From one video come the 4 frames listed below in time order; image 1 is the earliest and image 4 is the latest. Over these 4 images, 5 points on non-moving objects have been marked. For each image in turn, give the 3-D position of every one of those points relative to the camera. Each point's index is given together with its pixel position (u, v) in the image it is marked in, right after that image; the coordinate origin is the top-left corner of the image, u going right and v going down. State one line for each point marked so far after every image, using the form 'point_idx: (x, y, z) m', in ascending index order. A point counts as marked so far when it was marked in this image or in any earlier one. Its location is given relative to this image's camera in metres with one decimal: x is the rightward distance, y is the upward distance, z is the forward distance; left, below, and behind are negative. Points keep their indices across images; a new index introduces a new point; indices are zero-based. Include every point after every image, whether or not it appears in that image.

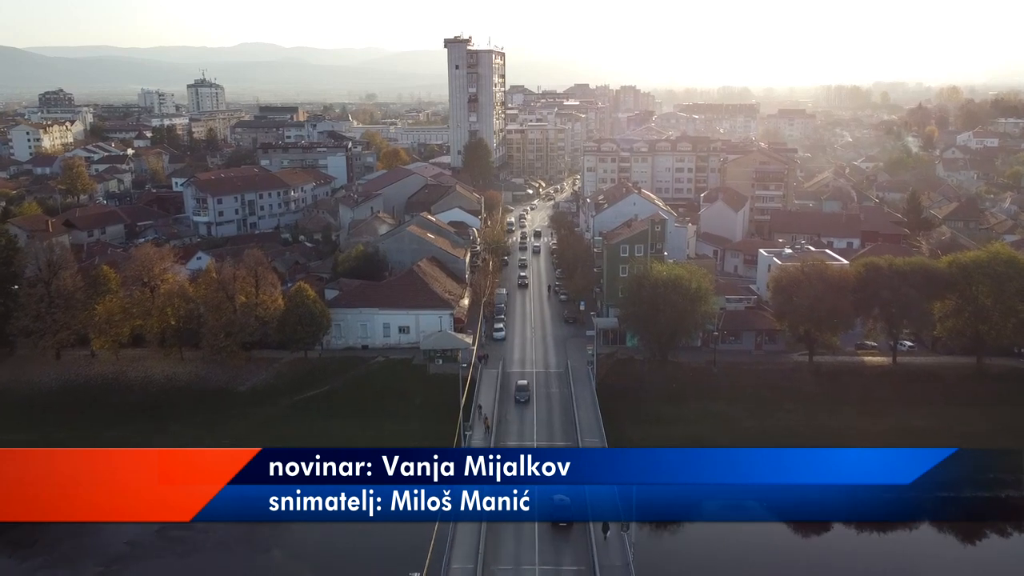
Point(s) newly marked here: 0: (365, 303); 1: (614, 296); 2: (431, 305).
0: (-2.2, -0.2, +17.6) m
1: (+1.6, -0.1, +18.7) m
2: (-1.2, -0.3, +17.5) m
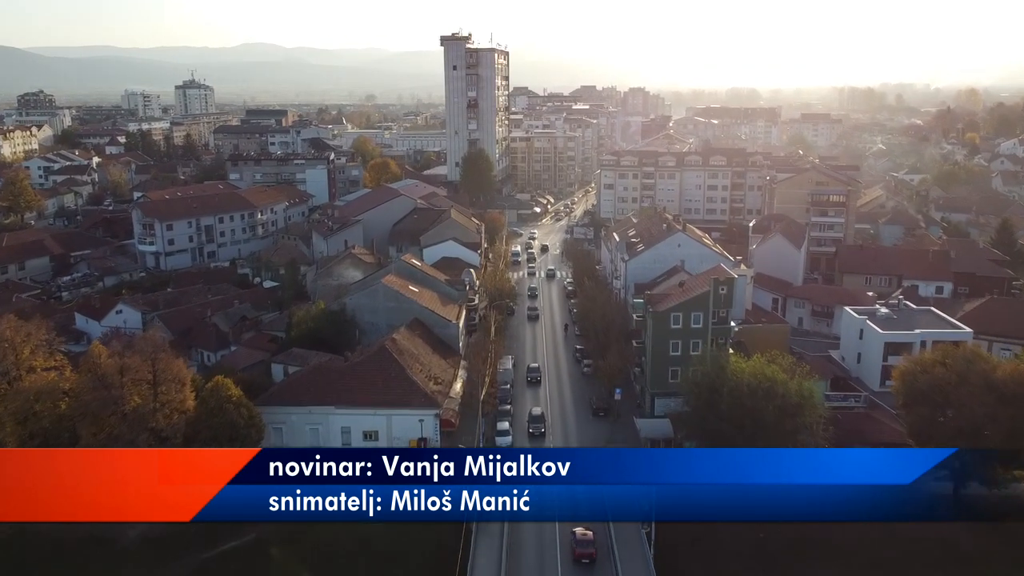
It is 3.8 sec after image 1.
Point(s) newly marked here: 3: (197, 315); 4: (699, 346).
0: (-2.1, -1.2, +12.5) m
1: (+1.7, -1.1, +13.6) m
2: (-1.1, -1.2, +12.5) m
3: (-5.0, -0.5, +18.7) m
4: (+2.2, -0.7, +13.6) m
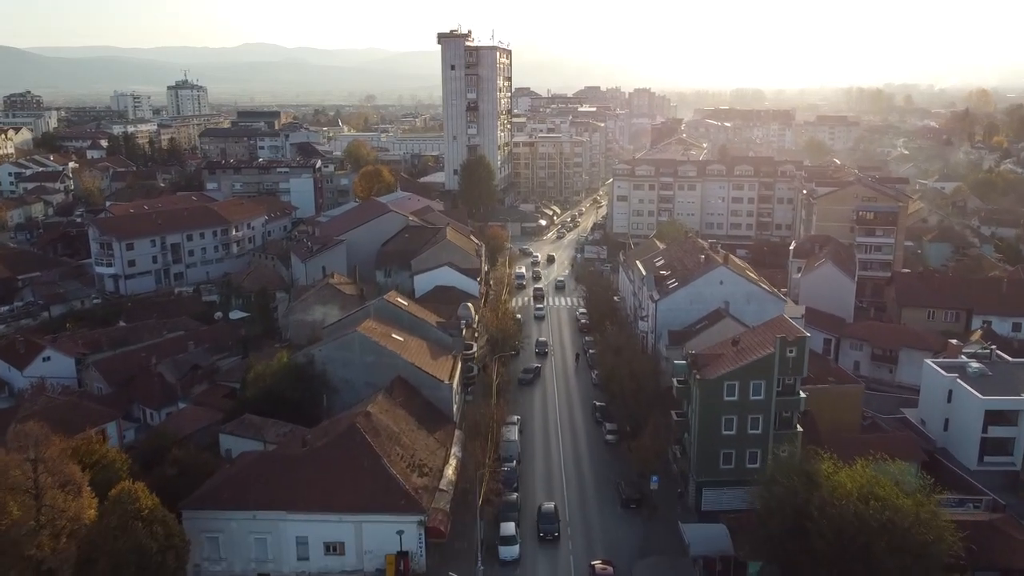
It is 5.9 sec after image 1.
0: (-2.0, -1.7, +9.5) m
1: (+1.8, -1.6, +10.6) m
2: (-1.1, -1.7, +9.5) m
3: (-4.9, -1.0, +15.7) m
4: (+2.2, -1.2, +10.6) m
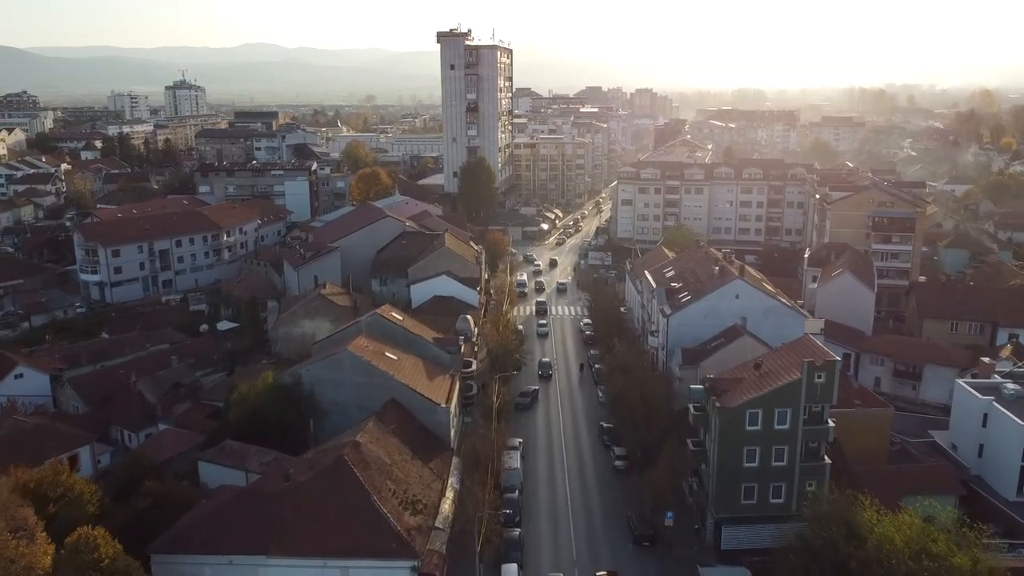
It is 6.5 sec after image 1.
0: (-2.0, -1.9, +8.6) m
1: (+1.8, -1.8, +9.8) m
2: (-1.0, -1.9, +8.6) m
3: (-4.9, -1.1, +14.8) m
4: (+2.2, -1.4, +9.7) m
